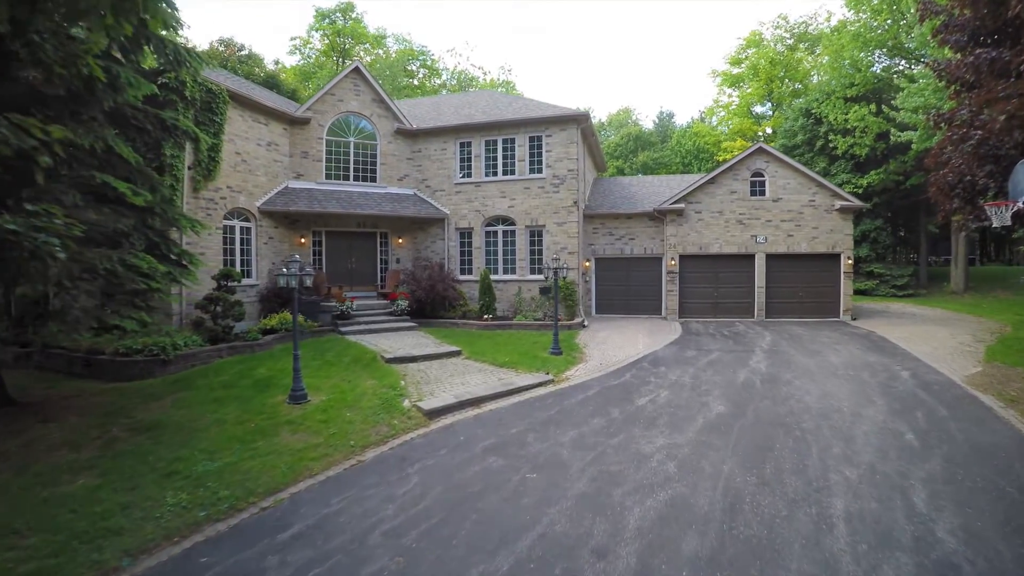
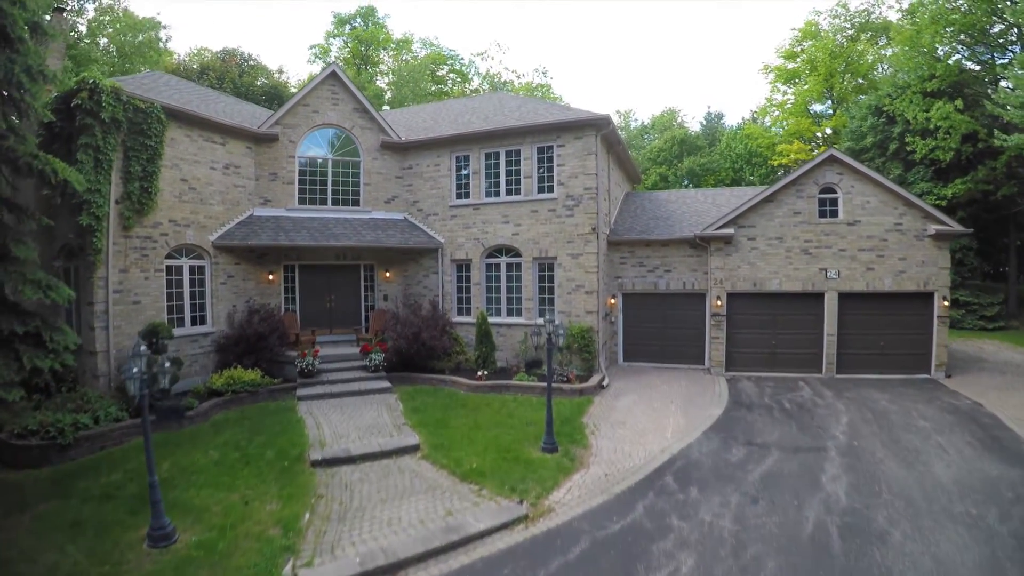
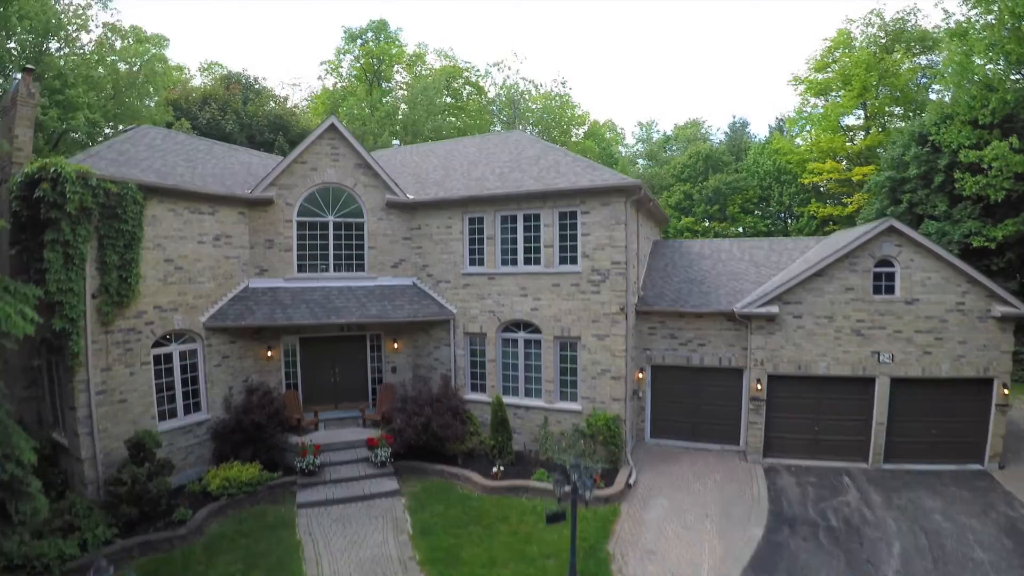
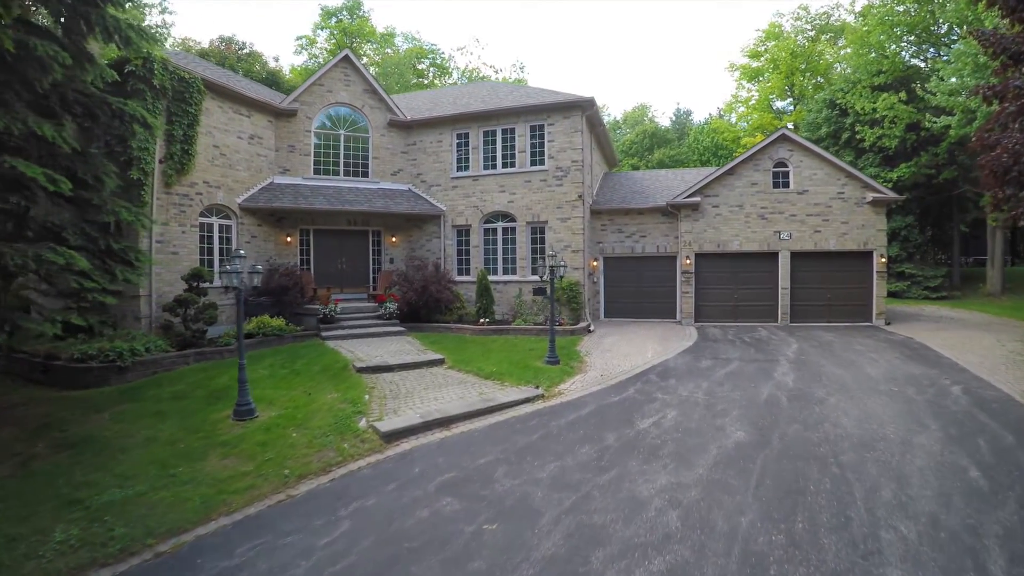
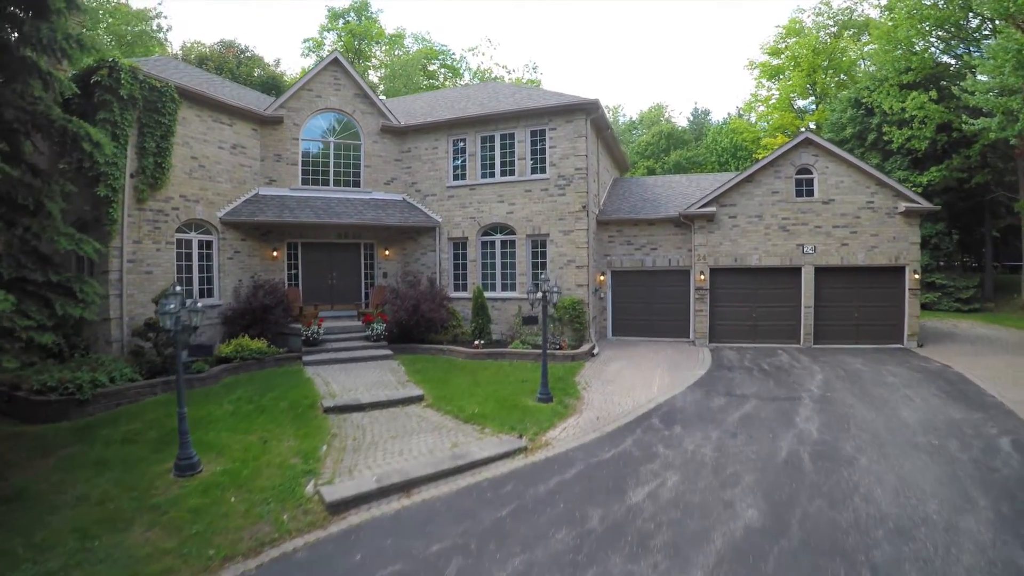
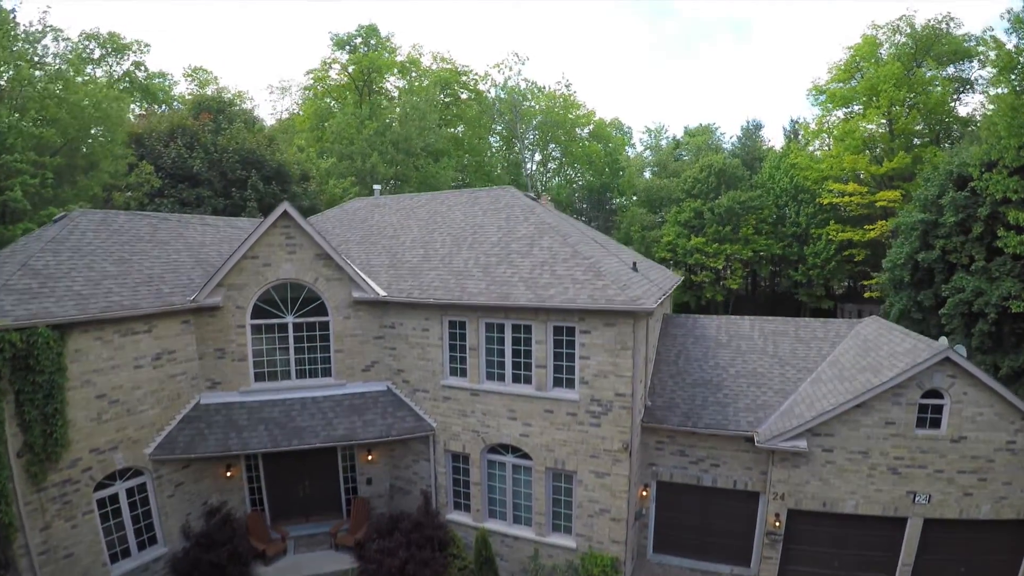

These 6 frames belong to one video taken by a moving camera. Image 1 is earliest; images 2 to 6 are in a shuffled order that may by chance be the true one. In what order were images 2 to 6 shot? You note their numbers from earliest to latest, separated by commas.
4, 5, 2, 3, 6
